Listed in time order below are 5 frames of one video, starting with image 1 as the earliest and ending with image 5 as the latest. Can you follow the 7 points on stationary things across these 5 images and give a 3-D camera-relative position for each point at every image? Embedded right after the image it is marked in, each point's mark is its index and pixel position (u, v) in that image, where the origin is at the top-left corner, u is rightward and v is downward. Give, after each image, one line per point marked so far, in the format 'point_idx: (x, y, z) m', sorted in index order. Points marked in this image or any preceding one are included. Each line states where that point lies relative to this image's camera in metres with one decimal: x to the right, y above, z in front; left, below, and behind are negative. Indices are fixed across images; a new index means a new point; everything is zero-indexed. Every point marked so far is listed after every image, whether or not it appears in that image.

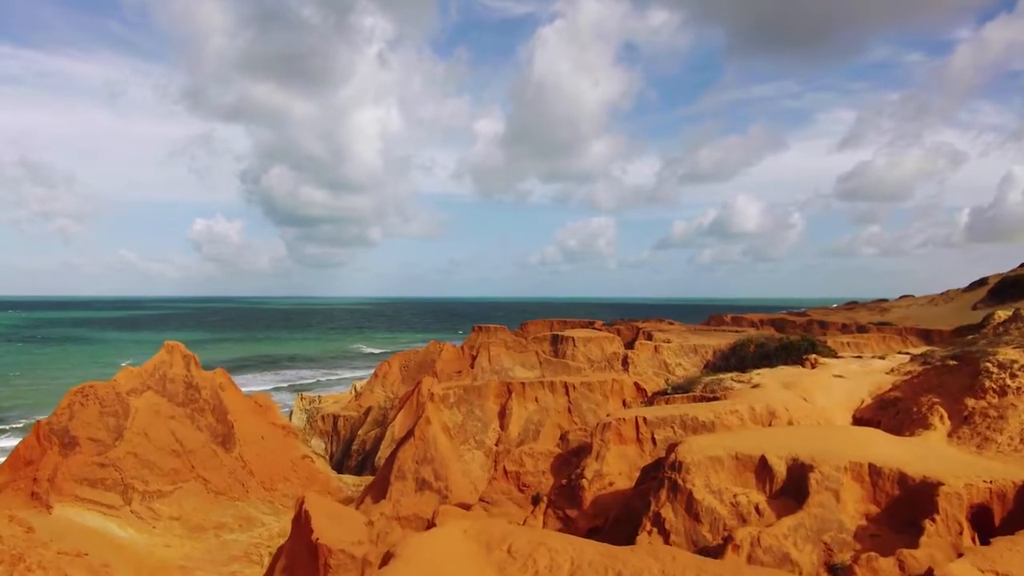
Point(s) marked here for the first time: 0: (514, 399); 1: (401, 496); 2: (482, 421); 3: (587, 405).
0: (0.0, -2.7, +15.5) m
1: (-2.3, -4.4, +13.3) m
2: (-0.7, -3.2, +15.2) m
3: (+1.8, -2.9, +15.7) m
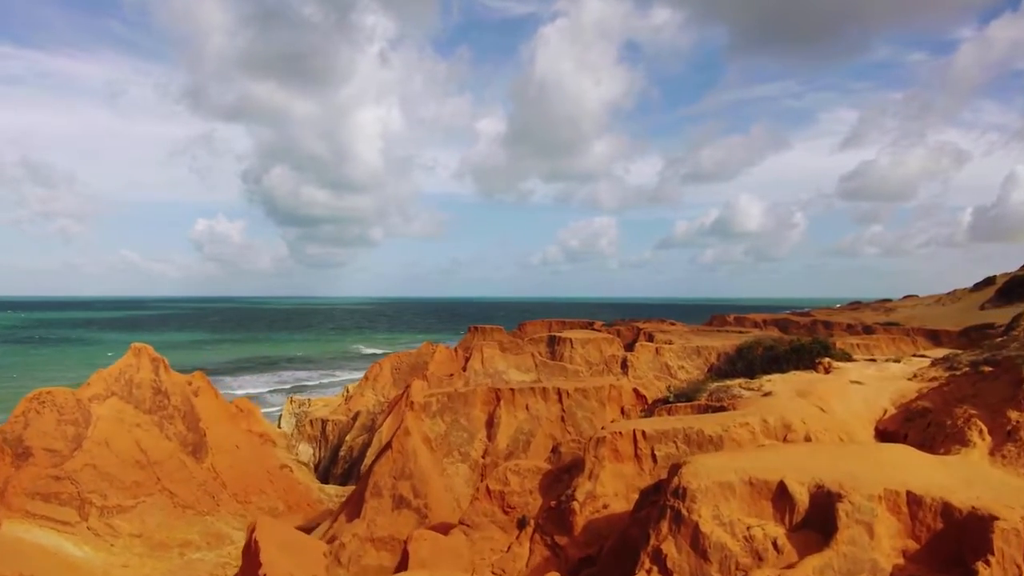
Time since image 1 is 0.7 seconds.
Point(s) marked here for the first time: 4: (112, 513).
0: (-0.2, -2.7, +14.3) m
1: (-2.6, -4.3, +12.1) m
2: (-1.0, -3.2, +14.0) m
3: (+1.6, -2.9, +14.5) m
4: (-9.5, -5.3, +15.1) m
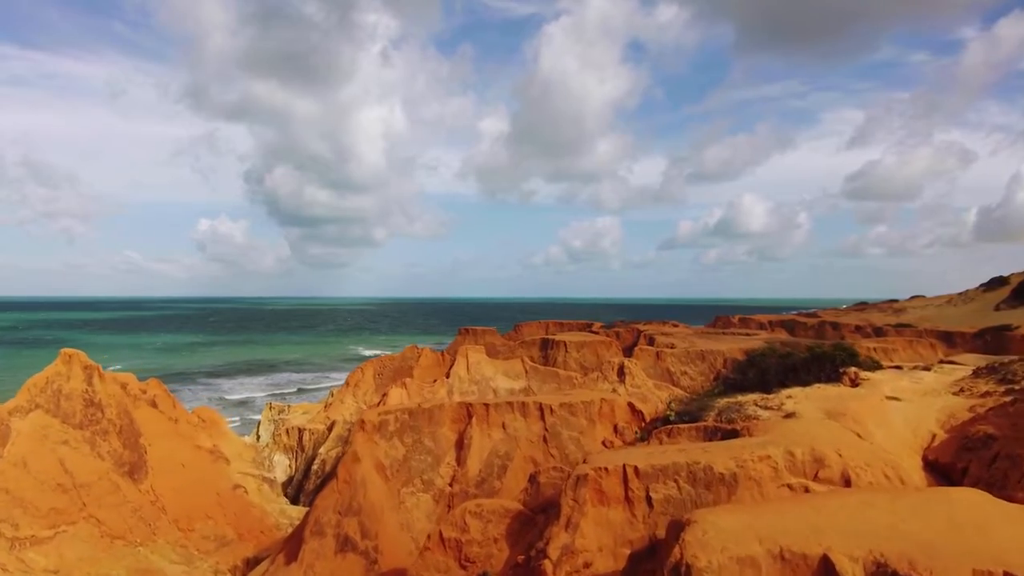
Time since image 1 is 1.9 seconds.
0: (-0.7, -2.6, +12.2) m
1: (-3.1, -4.3, +10.0) m
2: (-1.5, -3.1, +11.9) m
3: (+1.1, -2.8, +12.3) m
4: (-10.0, -5.3, +13.0) m
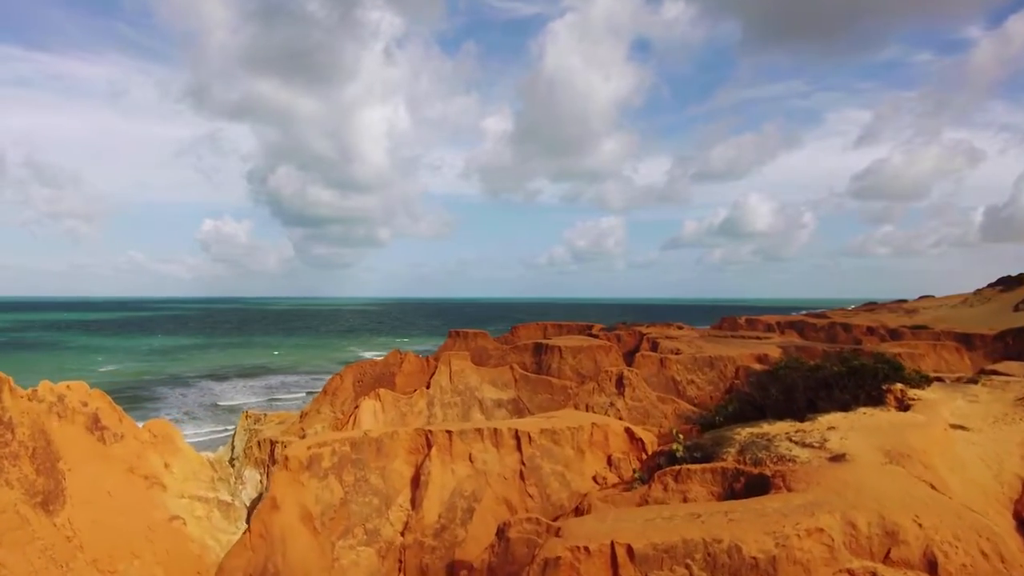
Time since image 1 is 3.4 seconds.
0: (-1.2, -2.6, +9.8) m
1: (-3.6, -4.3, +7.6) m
2: (-2.0, -3.1, +9.6) m
3: (+0.6, -2.8, +10.0) m
4: (-10.5, -5.3, +10.7) m
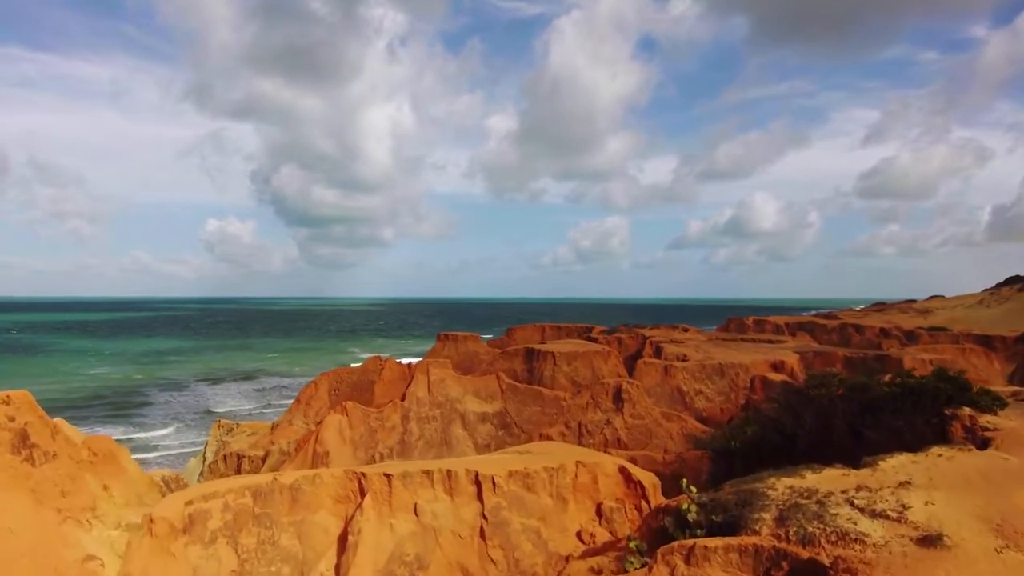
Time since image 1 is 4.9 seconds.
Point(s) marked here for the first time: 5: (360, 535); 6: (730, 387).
0: (-1.7, -2.6, +7.5) m
1: (-4.1, -4.3, +5.3) m
2: (-2.5, -3.1, +7.2) m
3: (+0.1, -2.8, +7.6) m
4: (-11.0, -5.3, +8.5) m
5: (-1.7, -2.9, +7.3) m
6: (+6.2, -2.9, +17.9) m
